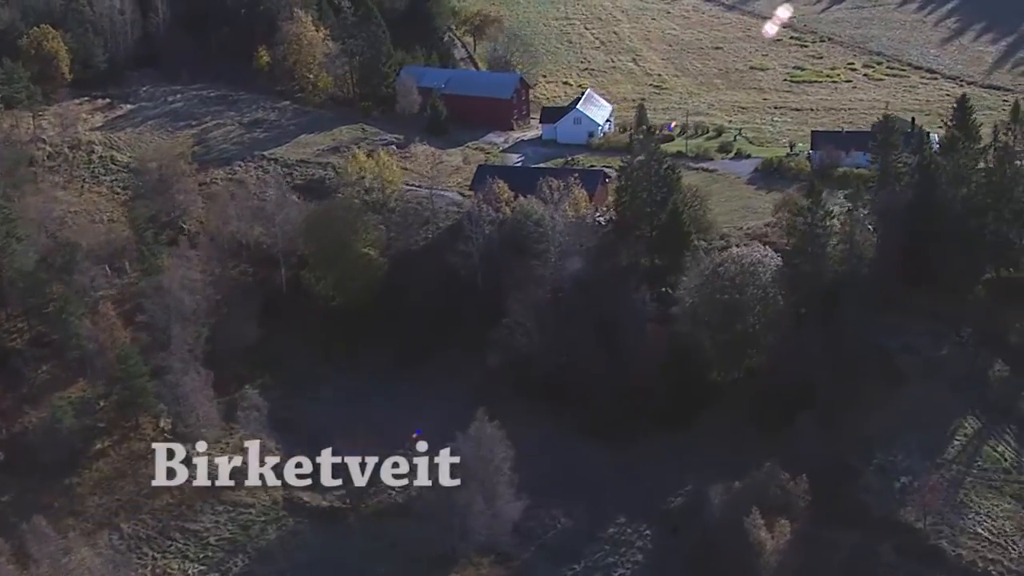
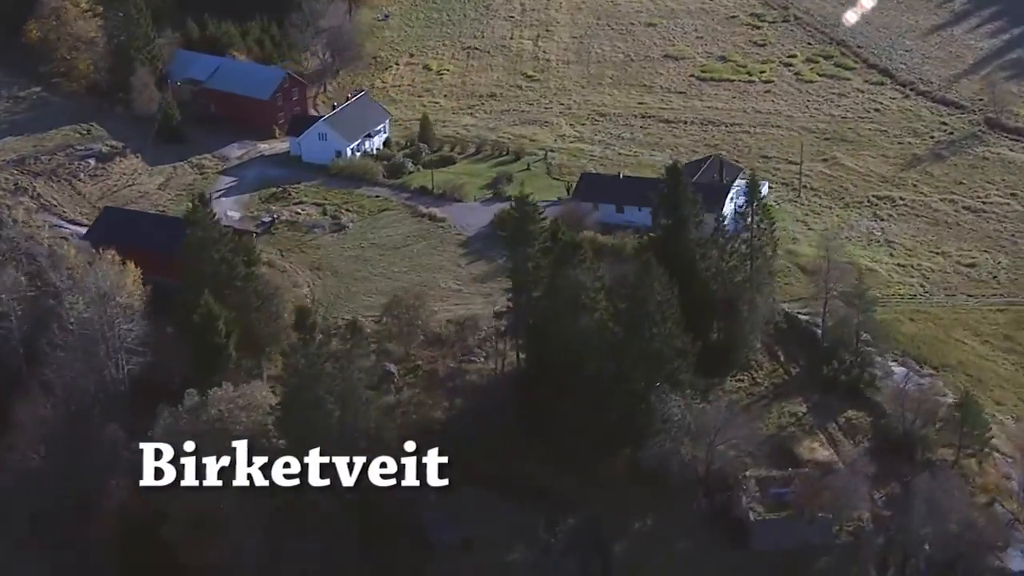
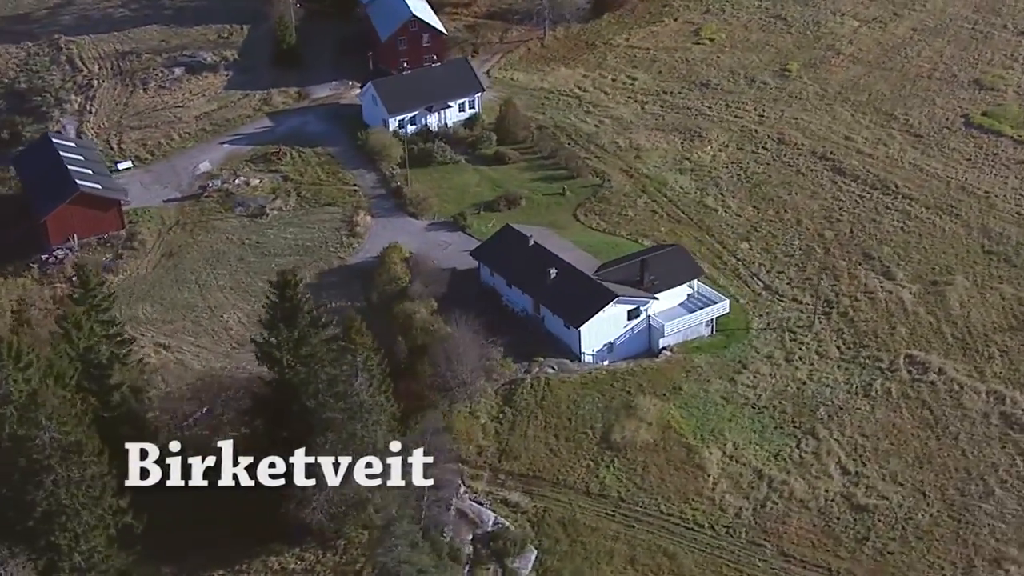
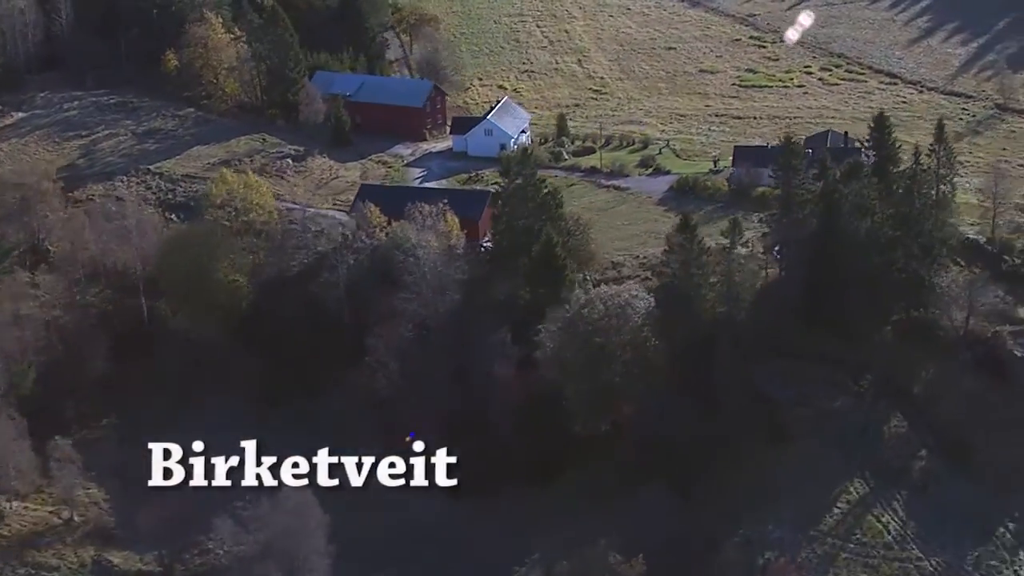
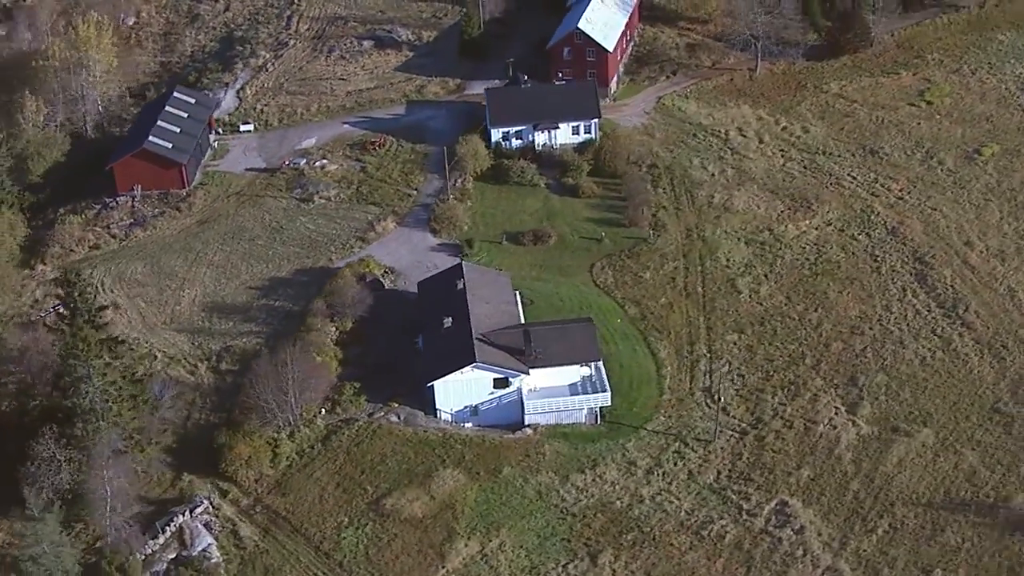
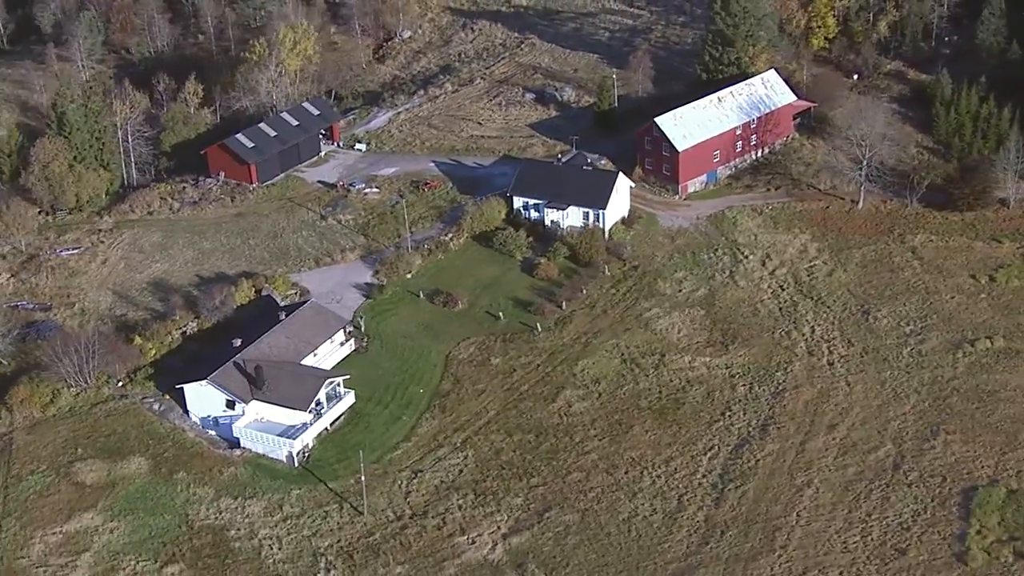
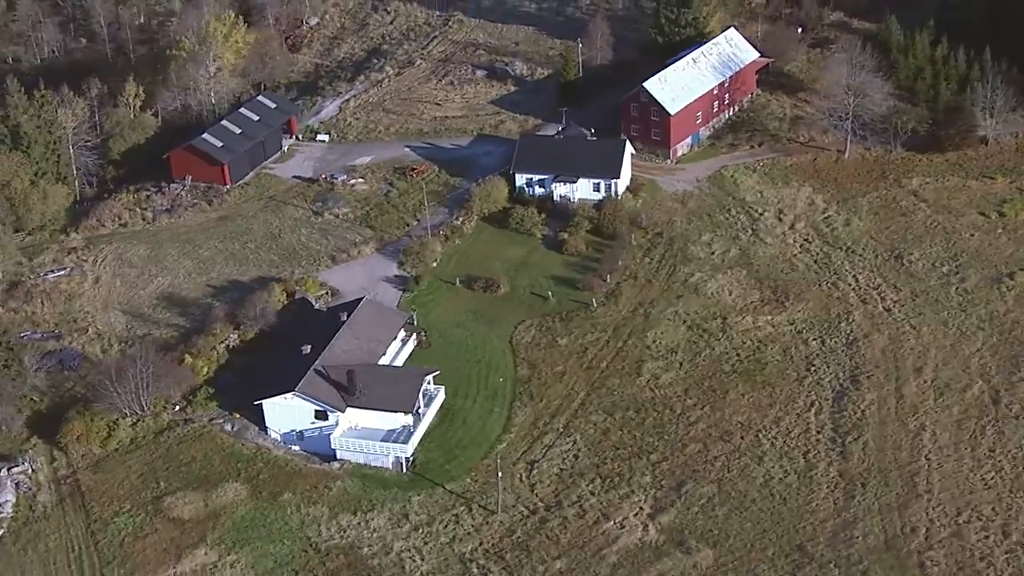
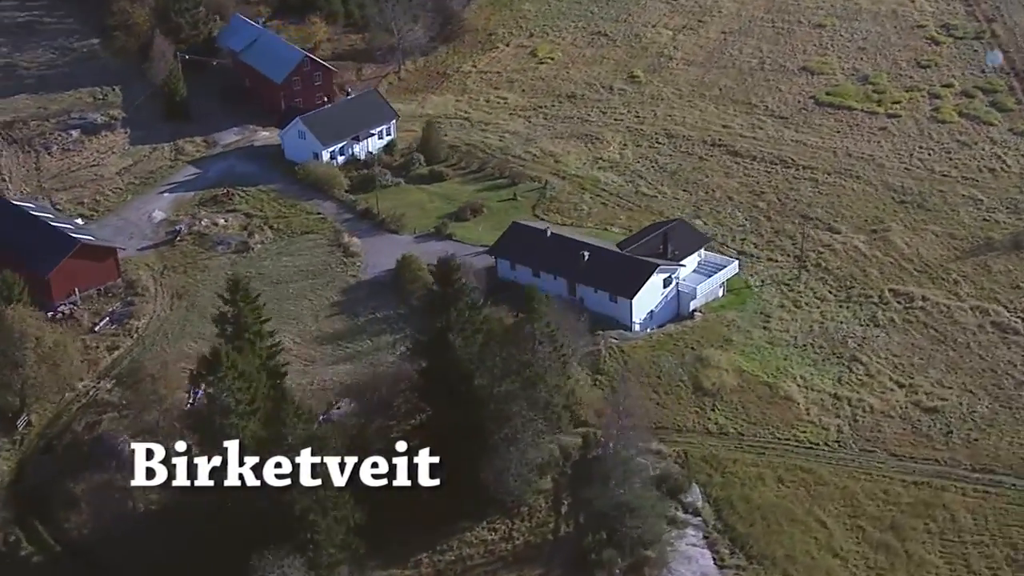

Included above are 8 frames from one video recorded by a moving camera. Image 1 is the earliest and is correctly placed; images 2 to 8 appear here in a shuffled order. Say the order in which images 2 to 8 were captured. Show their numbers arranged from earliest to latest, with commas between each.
4, 2, 8, 3, 5, 7, 6
